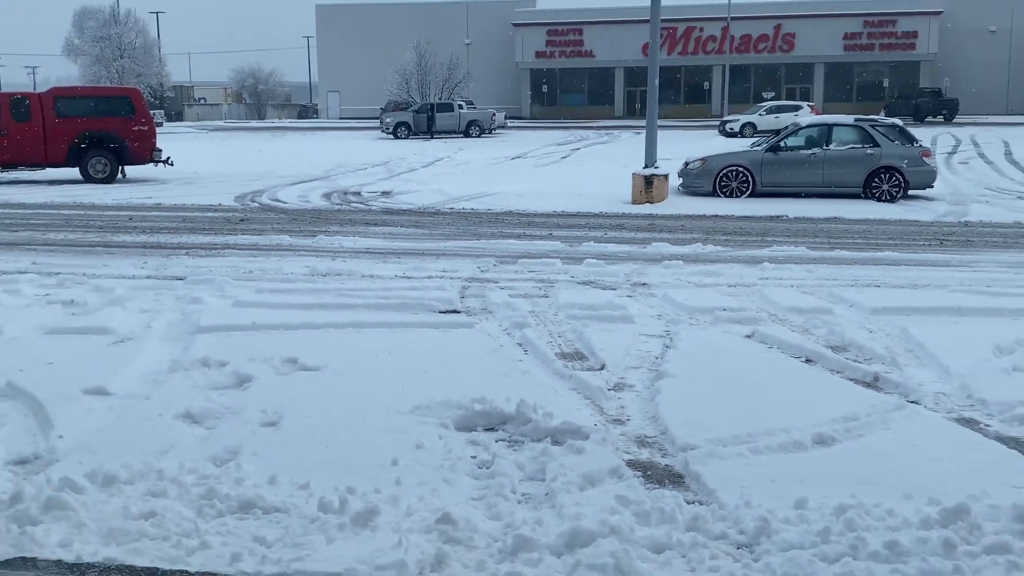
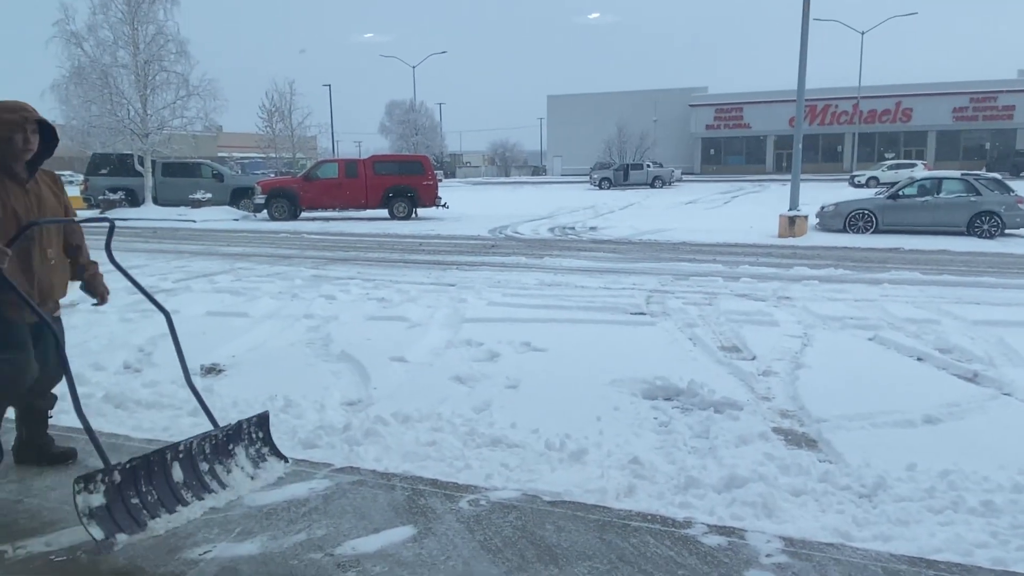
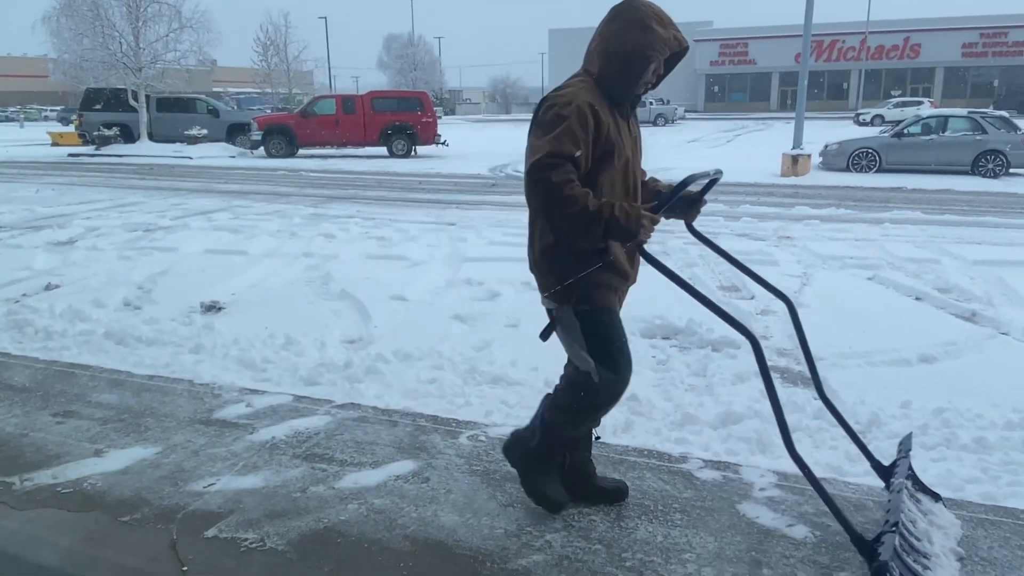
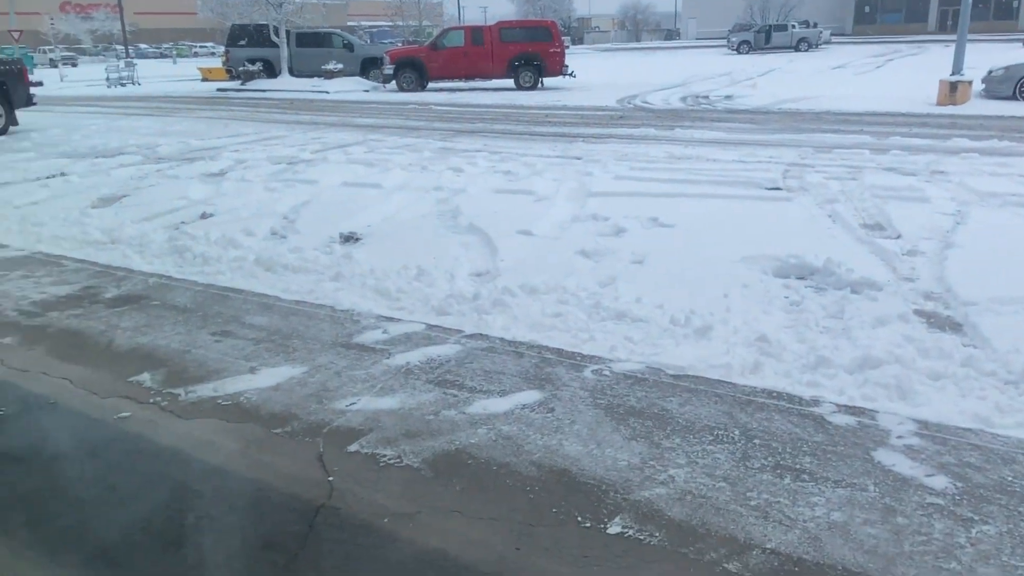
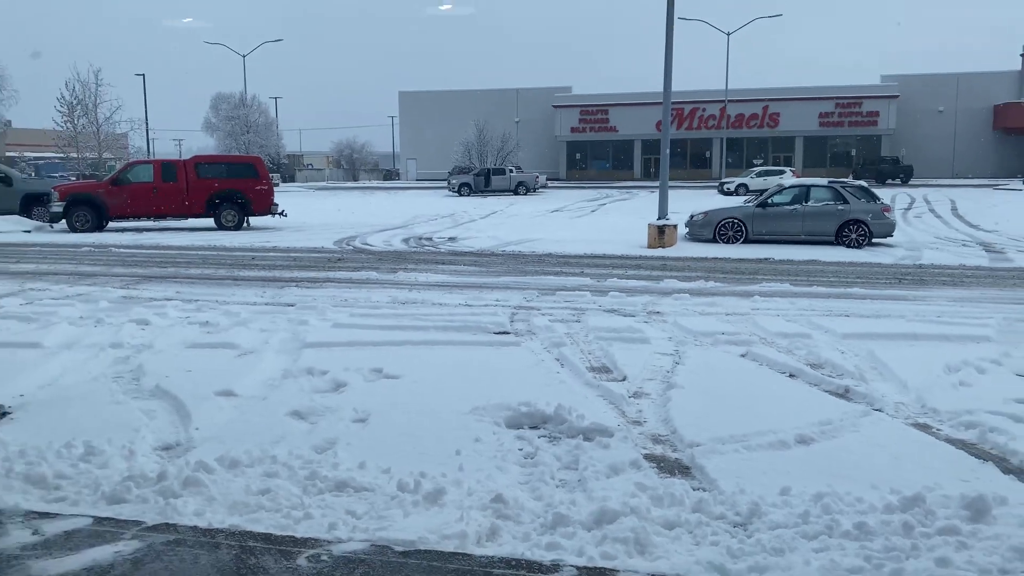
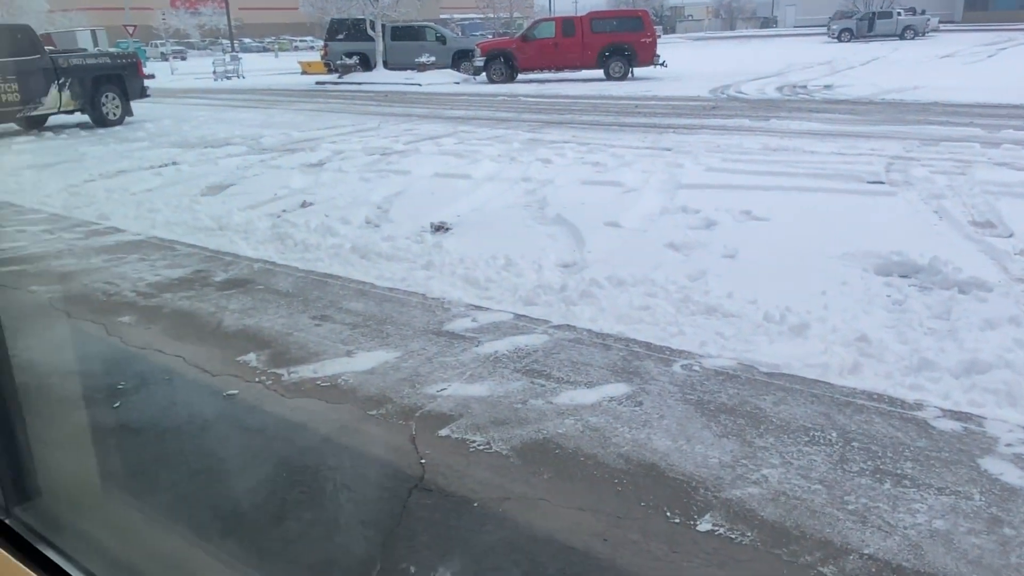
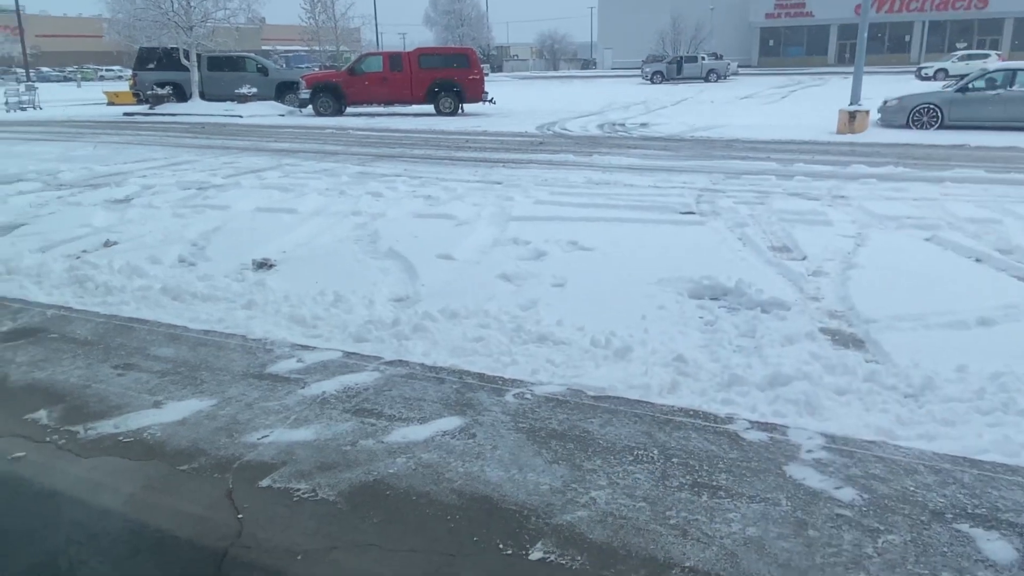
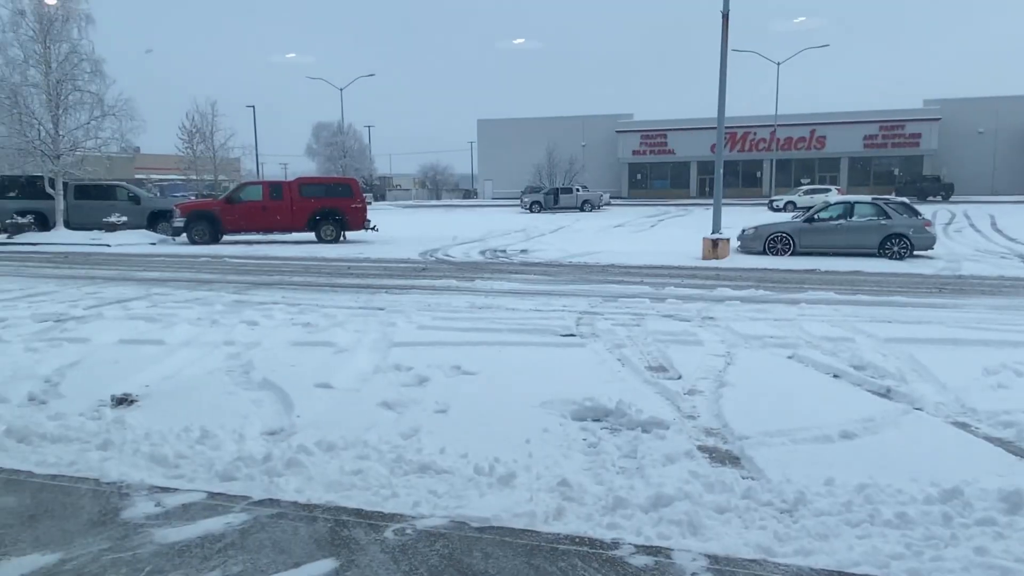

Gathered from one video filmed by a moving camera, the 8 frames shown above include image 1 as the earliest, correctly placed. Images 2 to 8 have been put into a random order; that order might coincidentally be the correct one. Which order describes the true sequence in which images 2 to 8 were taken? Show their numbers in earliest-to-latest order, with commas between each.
5, 8, 2, 3, 7, 4, 6
